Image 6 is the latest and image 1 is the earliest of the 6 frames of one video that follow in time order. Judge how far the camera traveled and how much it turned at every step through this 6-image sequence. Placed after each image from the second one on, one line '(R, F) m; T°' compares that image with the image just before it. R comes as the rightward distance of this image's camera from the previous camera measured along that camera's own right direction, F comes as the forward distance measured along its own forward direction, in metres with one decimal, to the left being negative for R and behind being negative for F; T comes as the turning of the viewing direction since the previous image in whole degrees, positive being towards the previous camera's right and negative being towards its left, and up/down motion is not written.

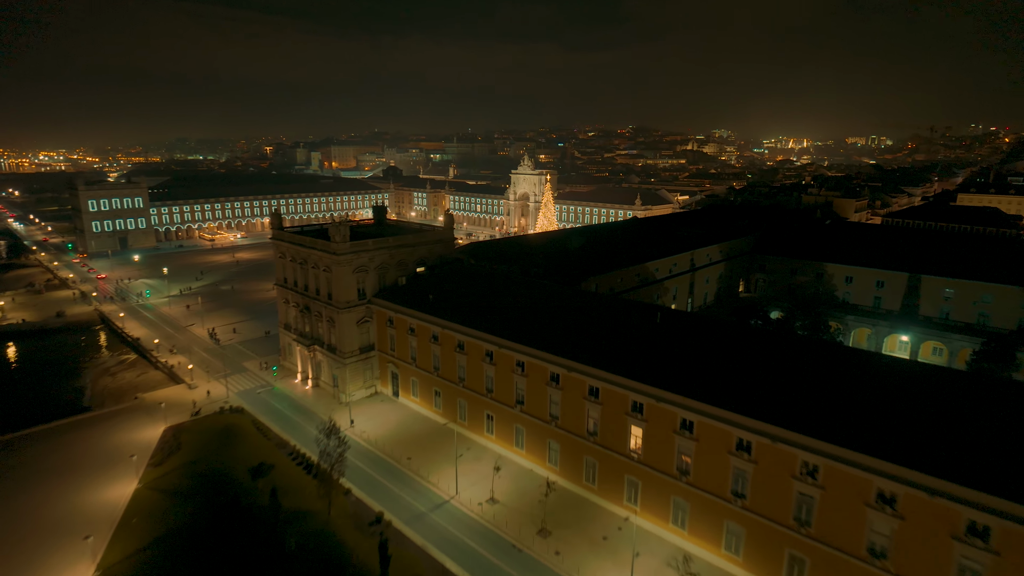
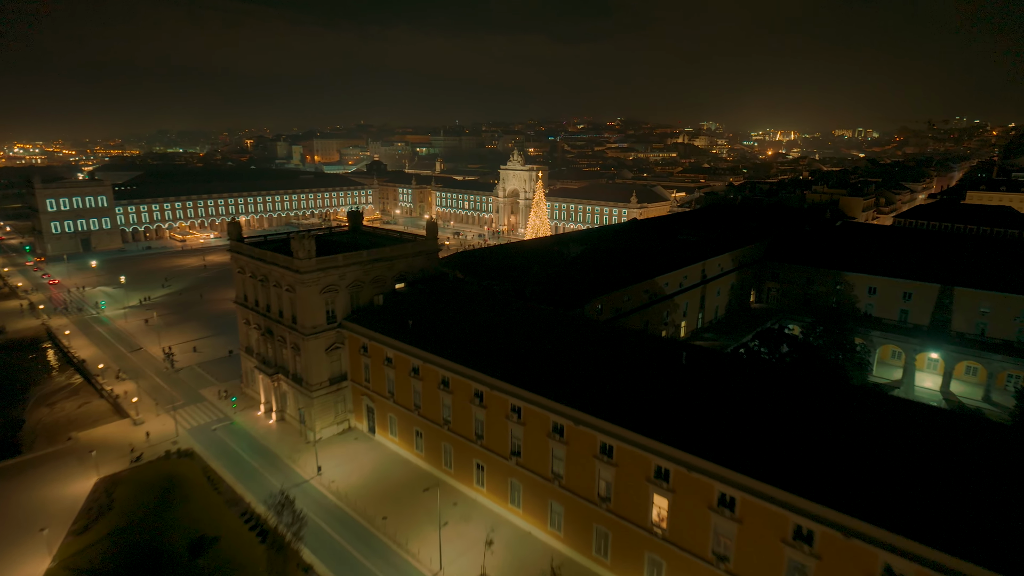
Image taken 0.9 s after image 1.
(-0.3, +5.4) m; +1°
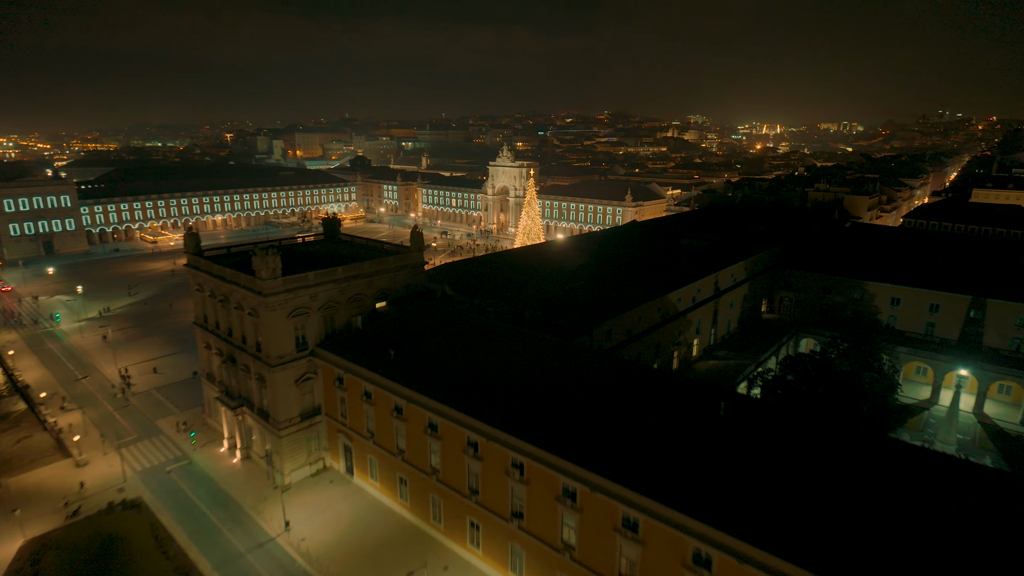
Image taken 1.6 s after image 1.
(-0.5, +4.5) m; +1°
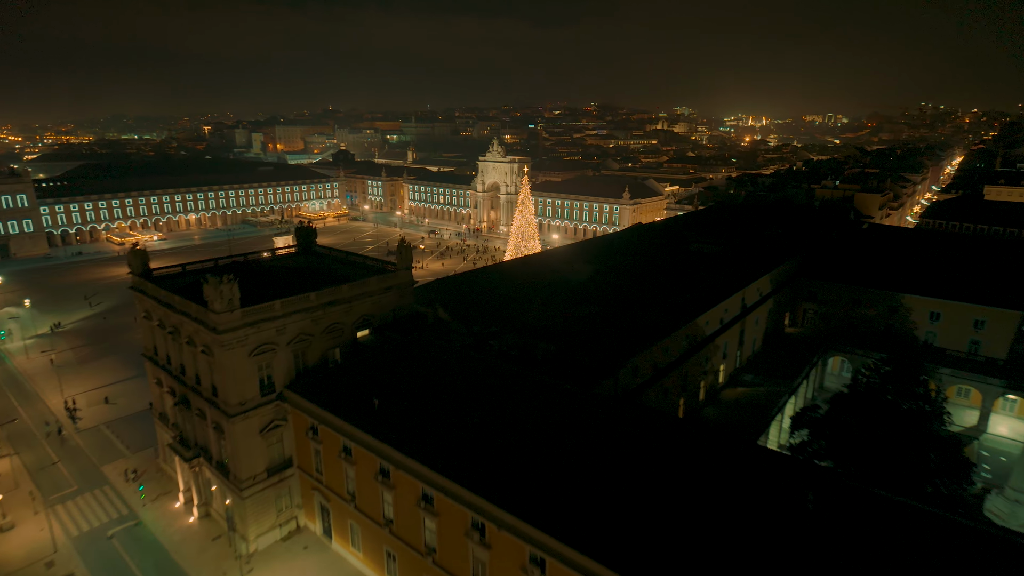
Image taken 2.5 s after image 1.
(-1.0, +5.1) m; +1°
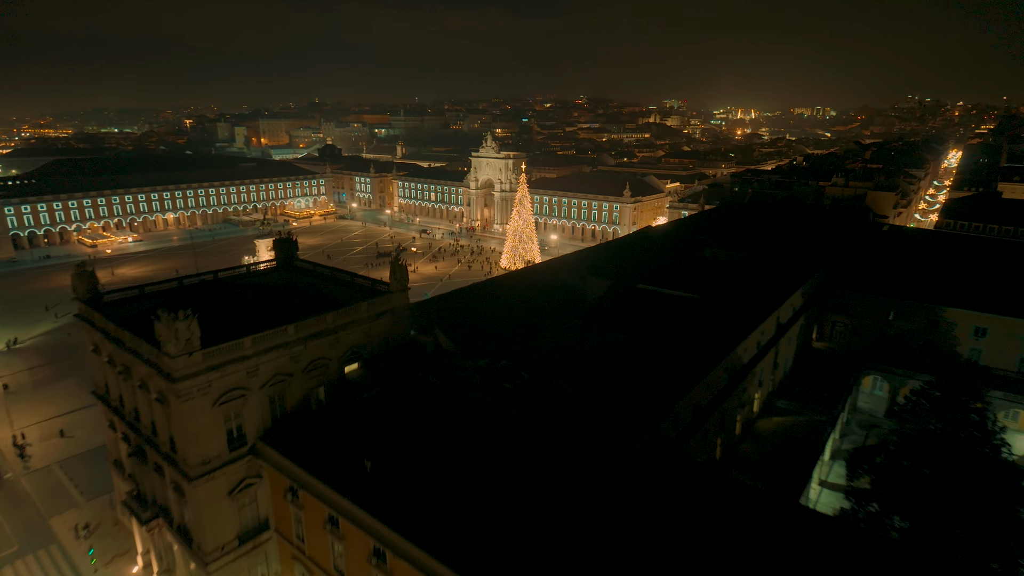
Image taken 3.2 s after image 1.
(-1.1, +4.3) m; +1°
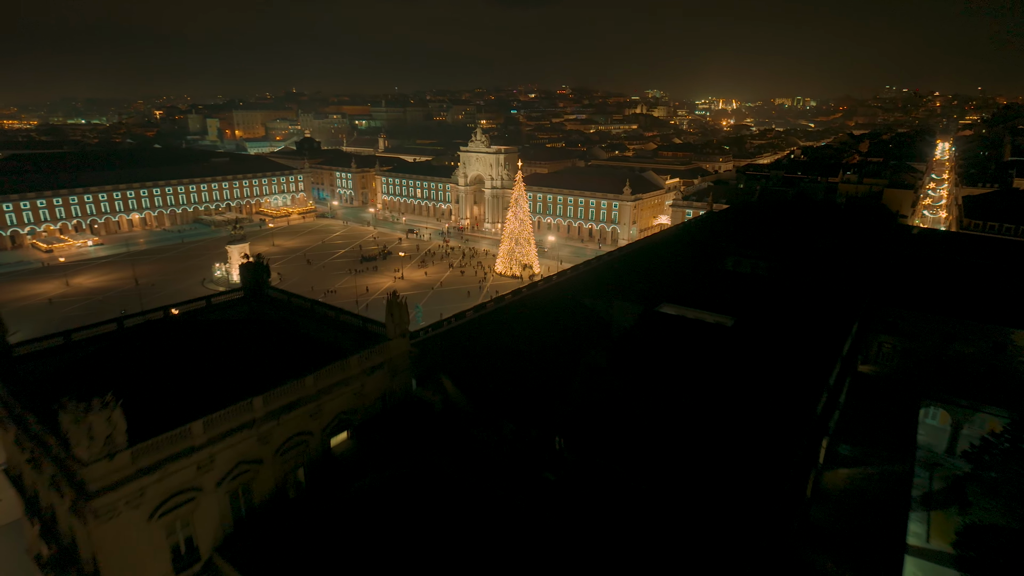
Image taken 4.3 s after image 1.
(-1.7, +5.6) m; +2°
